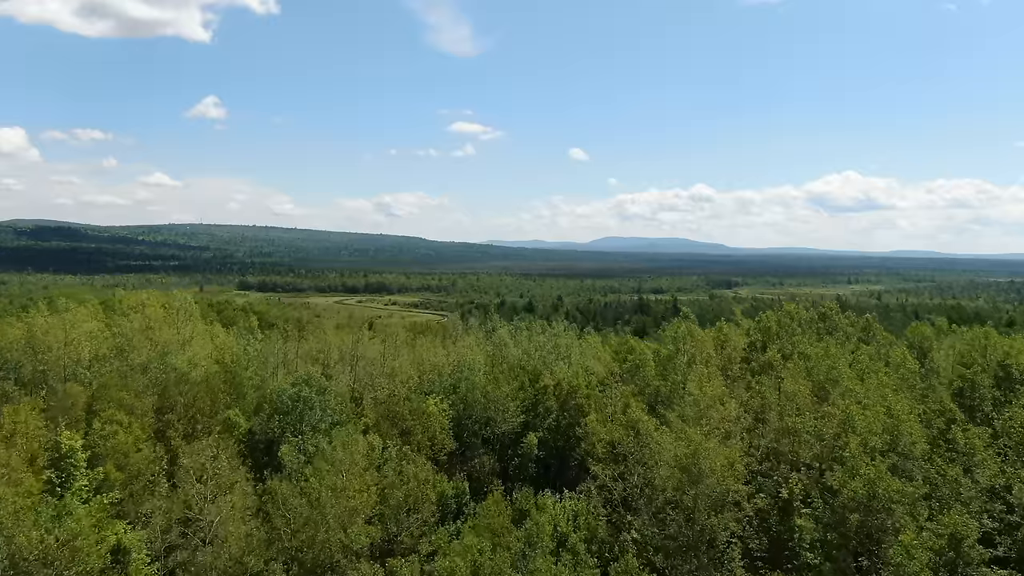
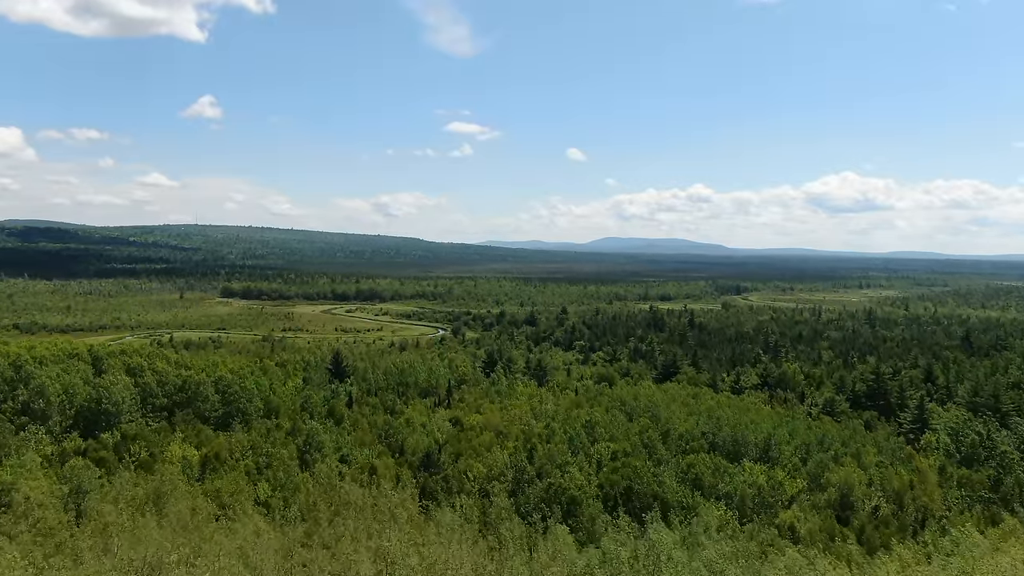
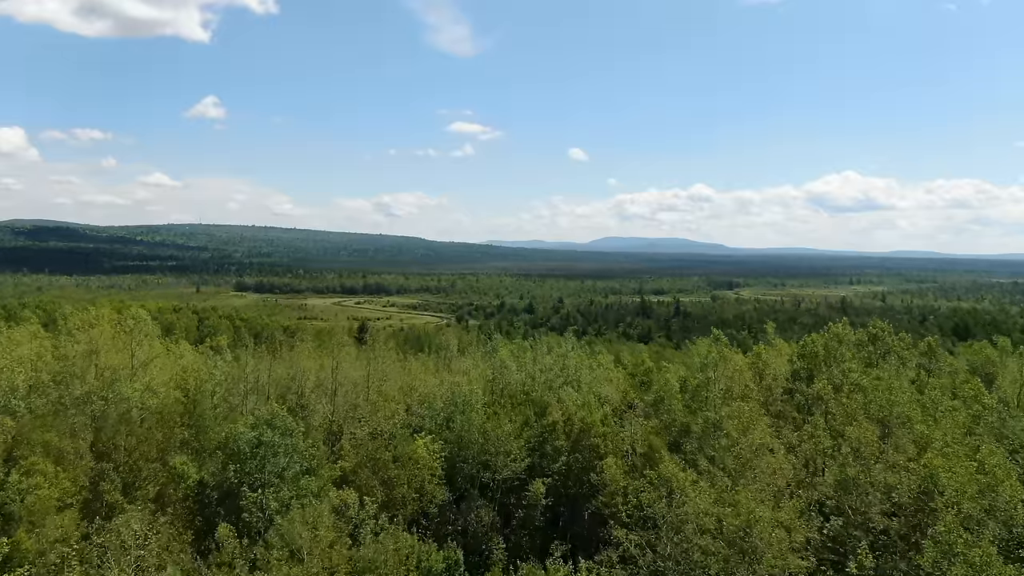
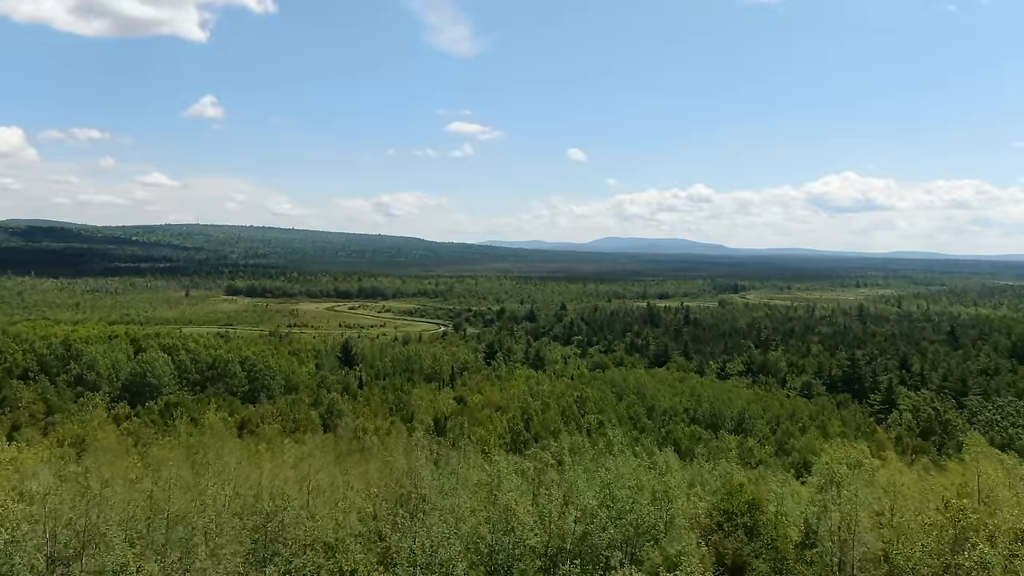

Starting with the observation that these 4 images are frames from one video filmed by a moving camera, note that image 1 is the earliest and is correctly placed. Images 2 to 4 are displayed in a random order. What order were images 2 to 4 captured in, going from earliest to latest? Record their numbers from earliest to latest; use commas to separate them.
3, 4, 2
